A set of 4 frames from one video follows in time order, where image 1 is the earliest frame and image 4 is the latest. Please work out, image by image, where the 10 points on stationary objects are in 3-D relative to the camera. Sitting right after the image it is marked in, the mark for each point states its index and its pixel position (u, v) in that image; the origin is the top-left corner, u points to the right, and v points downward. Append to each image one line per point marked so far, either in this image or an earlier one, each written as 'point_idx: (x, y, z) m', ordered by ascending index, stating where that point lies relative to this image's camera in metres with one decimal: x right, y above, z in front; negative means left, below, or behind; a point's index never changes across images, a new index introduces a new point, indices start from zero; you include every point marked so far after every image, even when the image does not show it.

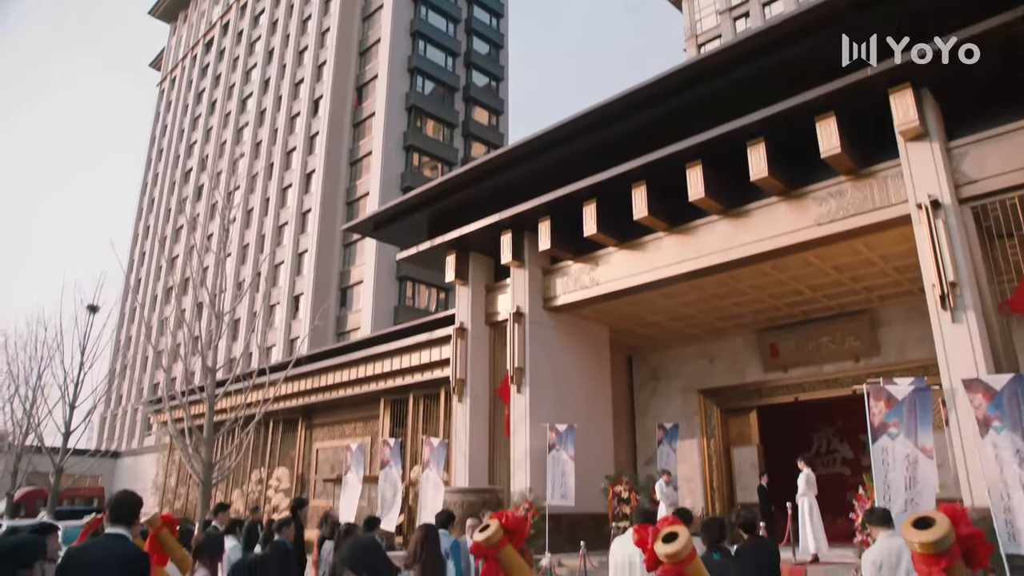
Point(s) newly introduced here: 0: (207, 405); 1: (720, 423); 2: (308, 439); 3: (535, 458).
0: (-5.4, -2.1, +14.1) m
1: (+4.3, -2.8, +16.5) m
2: (-5.4, -3.9, +20.1) m
3: (+0.4, -3.1, +14.8) m
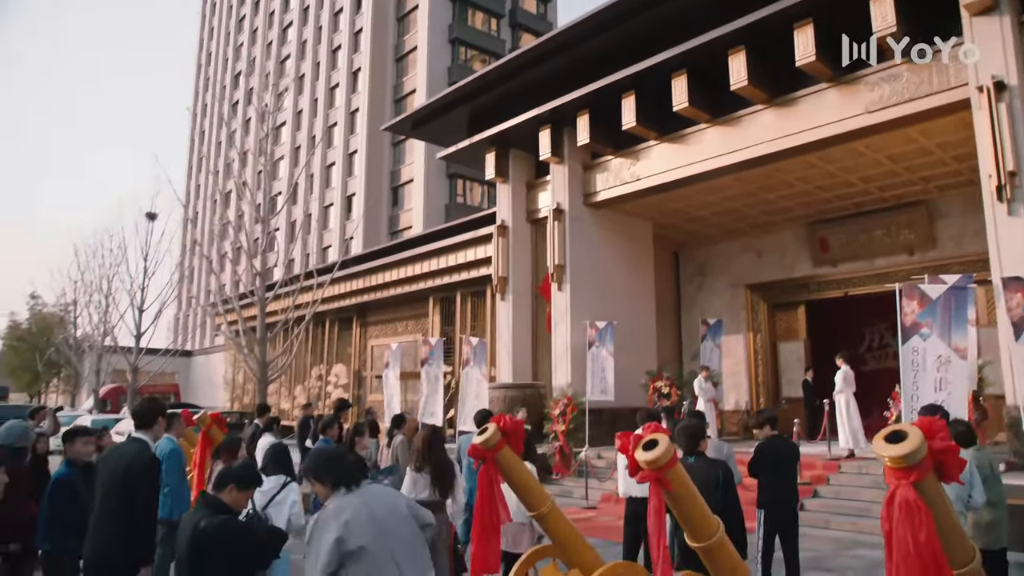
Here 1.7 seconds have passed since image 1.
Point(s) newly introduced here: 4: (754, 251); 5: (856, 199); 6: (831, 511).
0: (-4.7, -0.4, +14.8) m
1: (+5.2, -0.6, +16.3) m
2: (-4.0, -1.3, +20.9) m
3: (+1.2, -1.2, +15.1) m
4: (+5.1, +0.8, +16.6) m
5: (+6.2, +1.6, +14.4) m
6: (+4.5, -3.1, +11.1) m
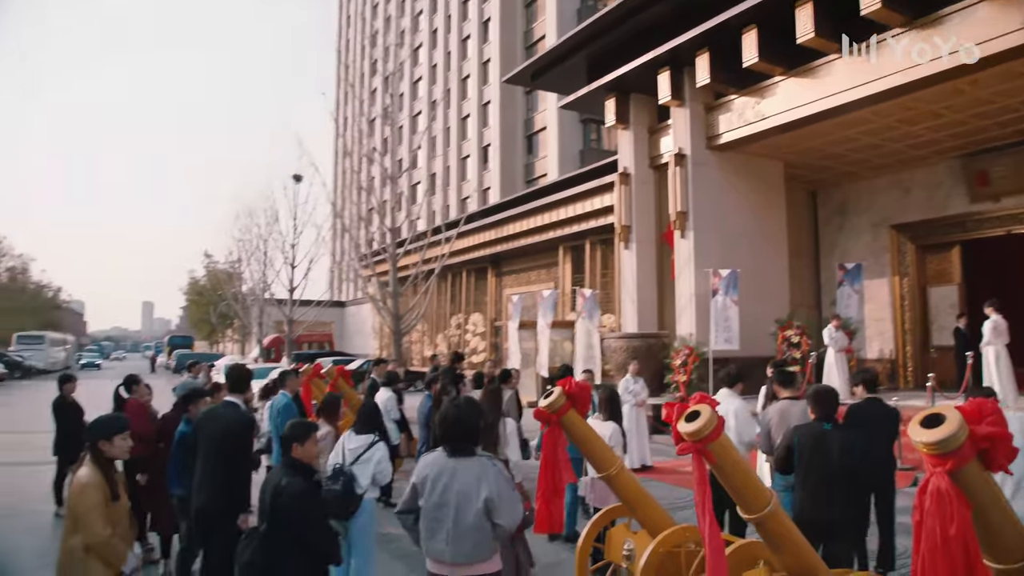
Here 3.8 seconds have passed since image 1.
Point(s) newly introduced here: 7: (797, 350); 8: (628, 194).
0: (-2.4, +0.5, +15.7) m
1: (+7.7, +0.5, +15.0) m
2: (-0.4, +0.1, +21.6) m
3: (+3.5, -0.3, +14.7) m
4: (+7.5, +1.9, +15.3) m
5: (+8.2, +2.6, +12.8) m
6: (+5.9, -2.4, +10.3) m
7: (+5.0, -1.1, +14.0) m
8: (+2.3, +1.8, +15.9) m
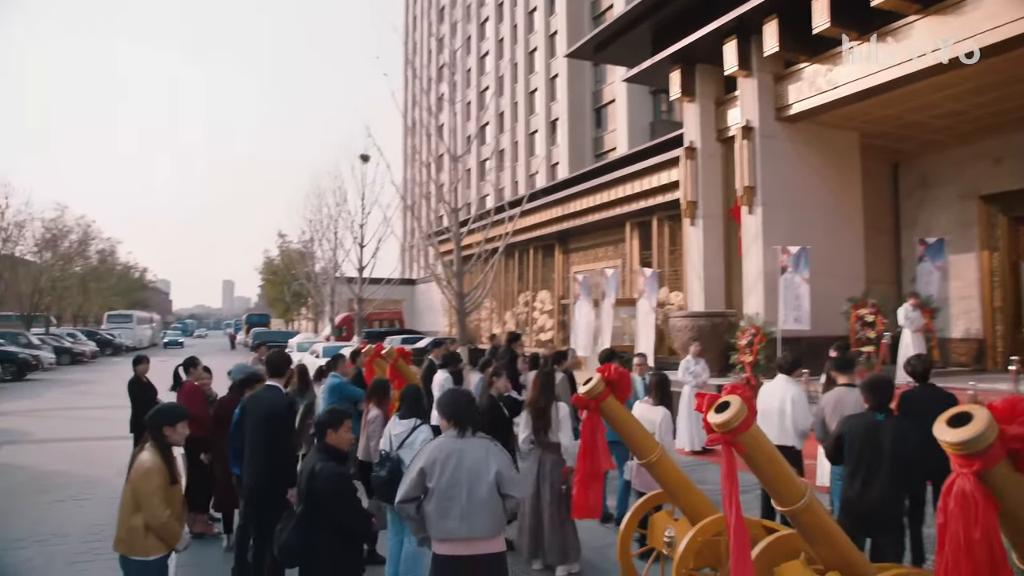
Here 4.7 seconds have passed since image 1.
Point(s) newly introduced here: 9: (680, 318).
0: (-1.1, +0.9, +15.8) m
1: (+8.8, +1.0, +14.1) m
2: (+1.5, +0.7, +21.5) m
3: (+4.6, +0.1, +14.3) m
4: (+8.6, +2.4, +14.3) m
5: (+9.0, +3.0, +11.8) m
6: (+6.5, -2.1, +9.7) m
7: (+6.1, -0.7, +13.4) m
8: (+3.5, +2.3, +15.5) m
9: (+3.1, -0.6, +14.9) m
